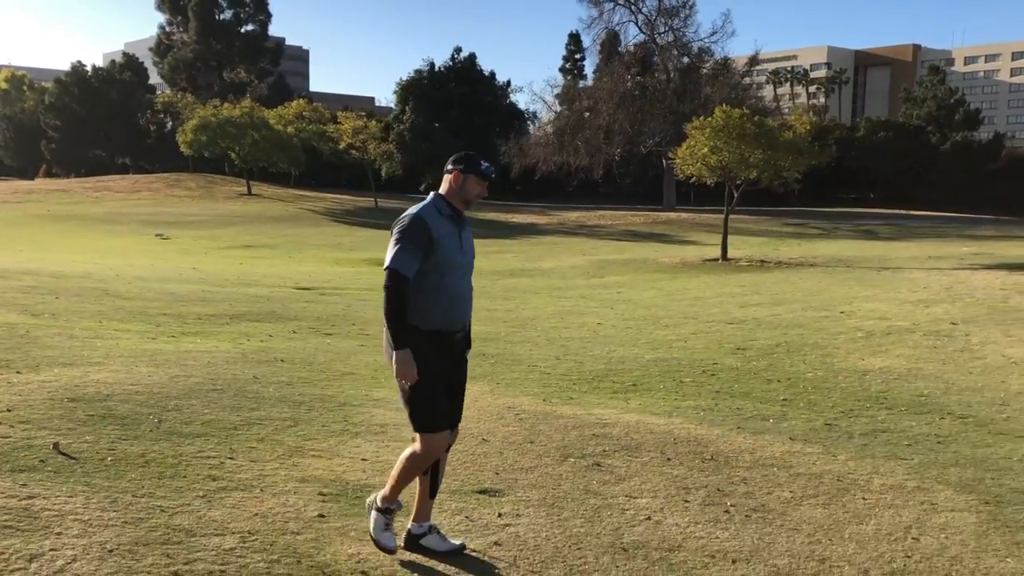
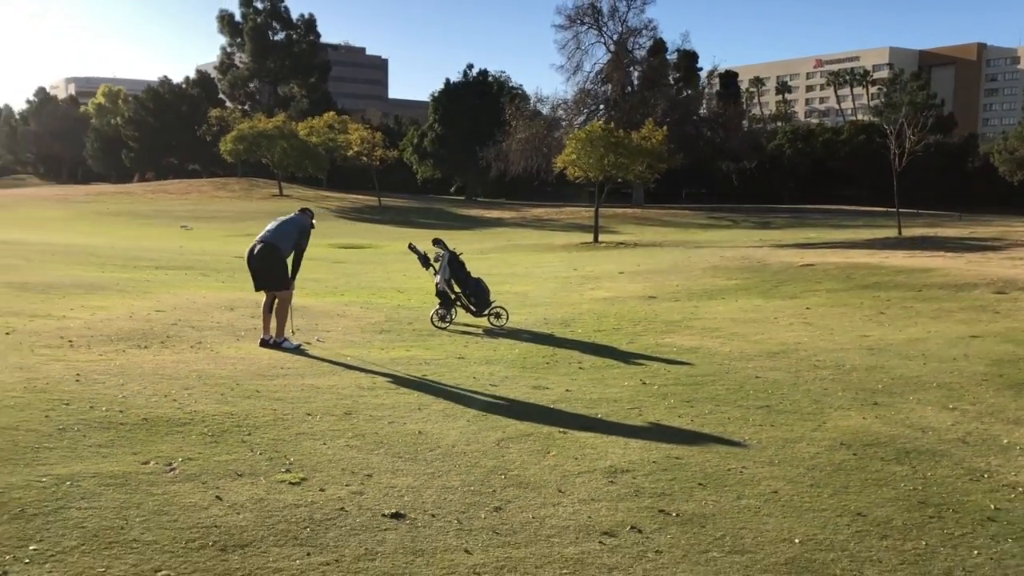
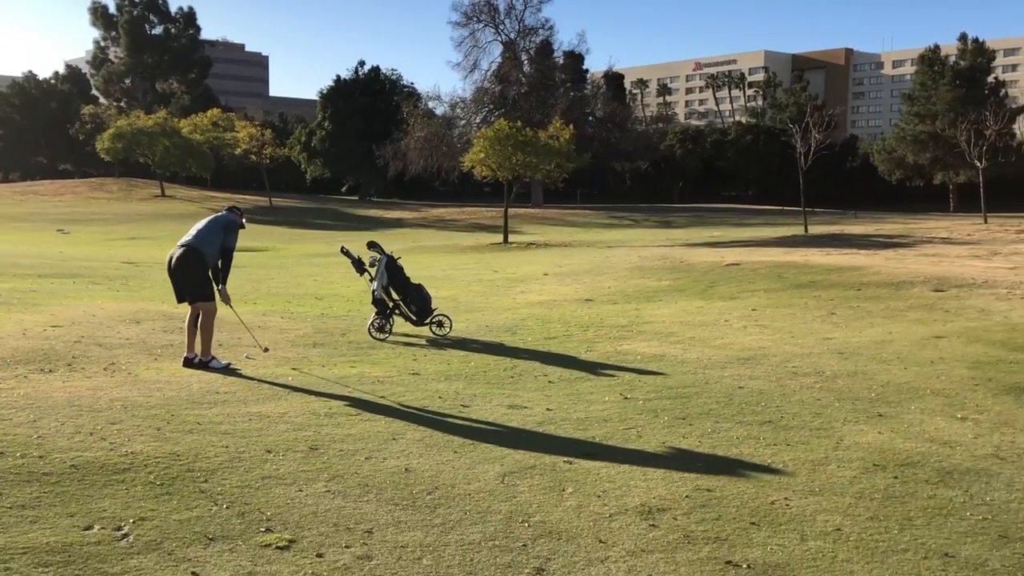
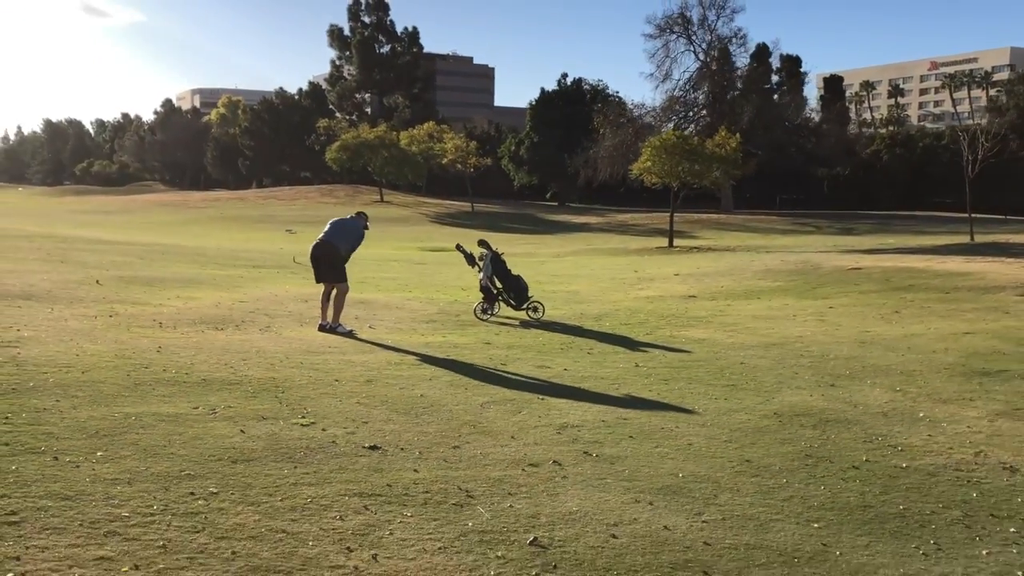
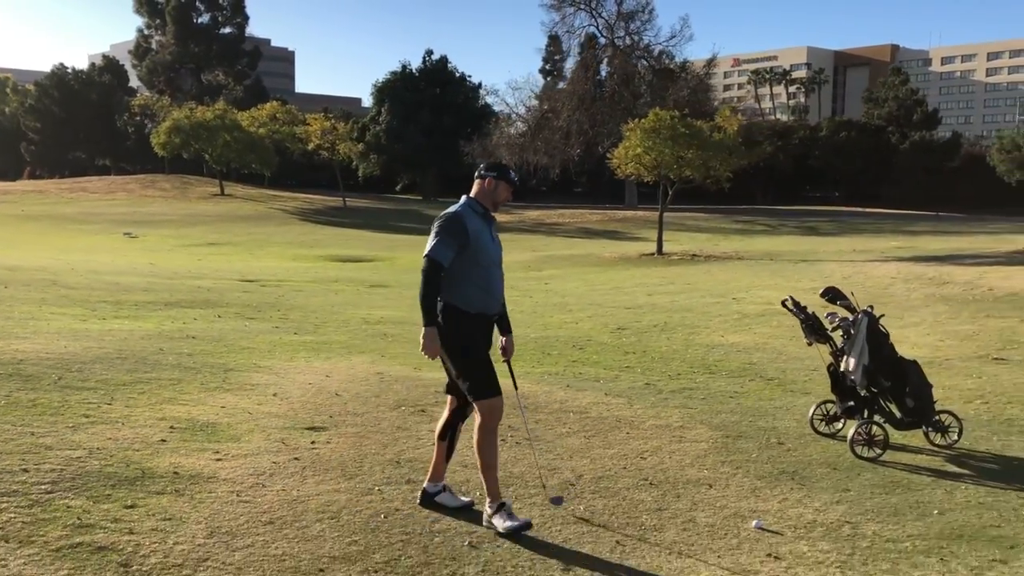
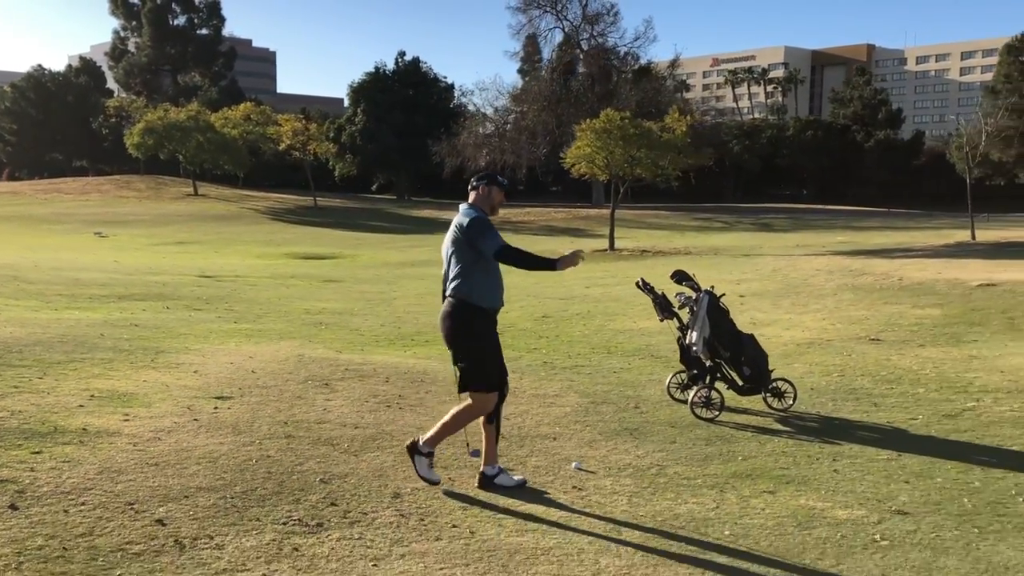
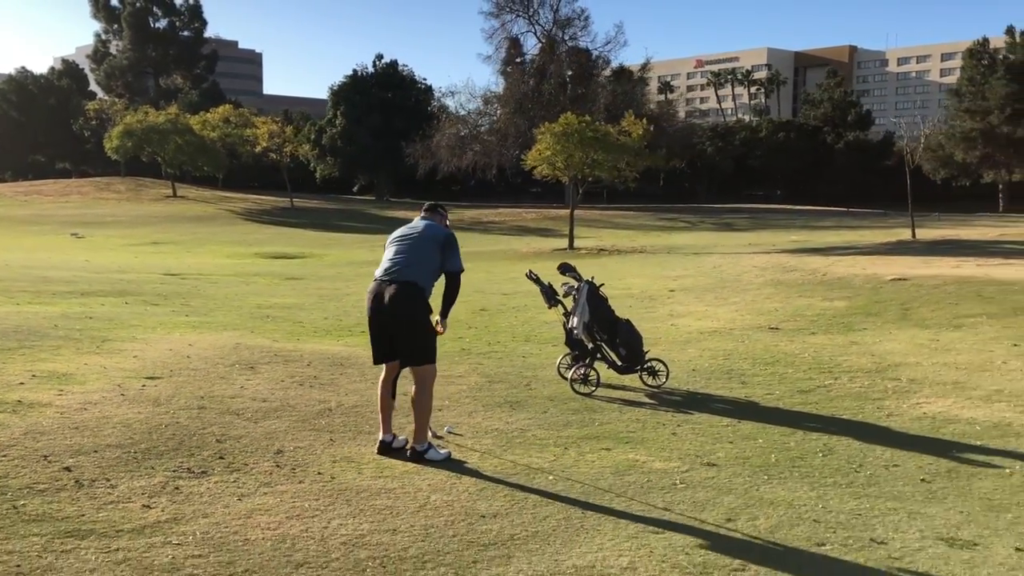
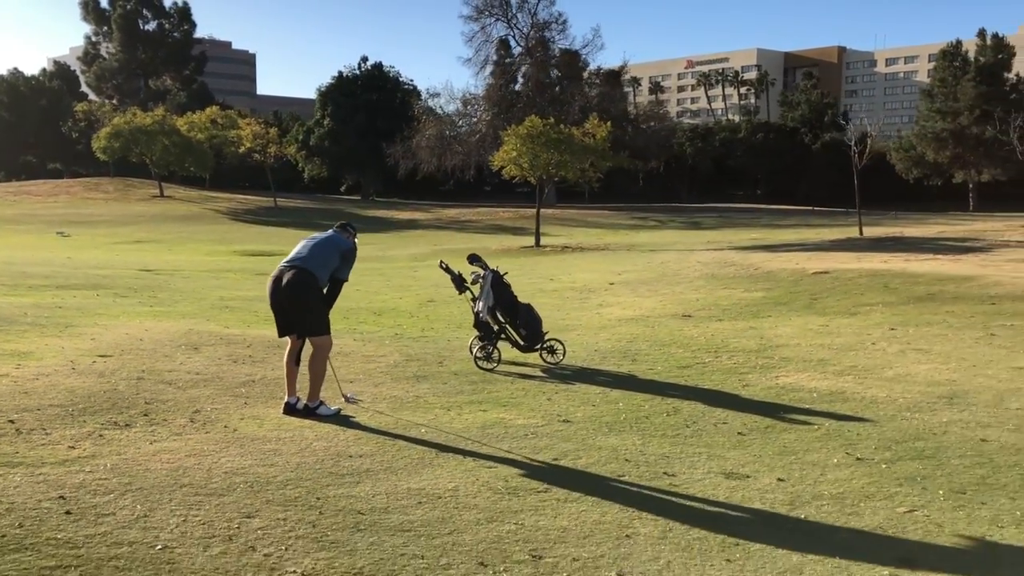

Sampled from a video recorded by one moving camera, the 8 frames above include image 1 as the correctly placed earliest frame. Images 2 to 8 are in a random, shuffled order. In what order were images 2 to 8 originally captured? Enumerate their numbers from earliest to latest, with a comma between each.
5, 6, 7, 8, 3, 2, 4
